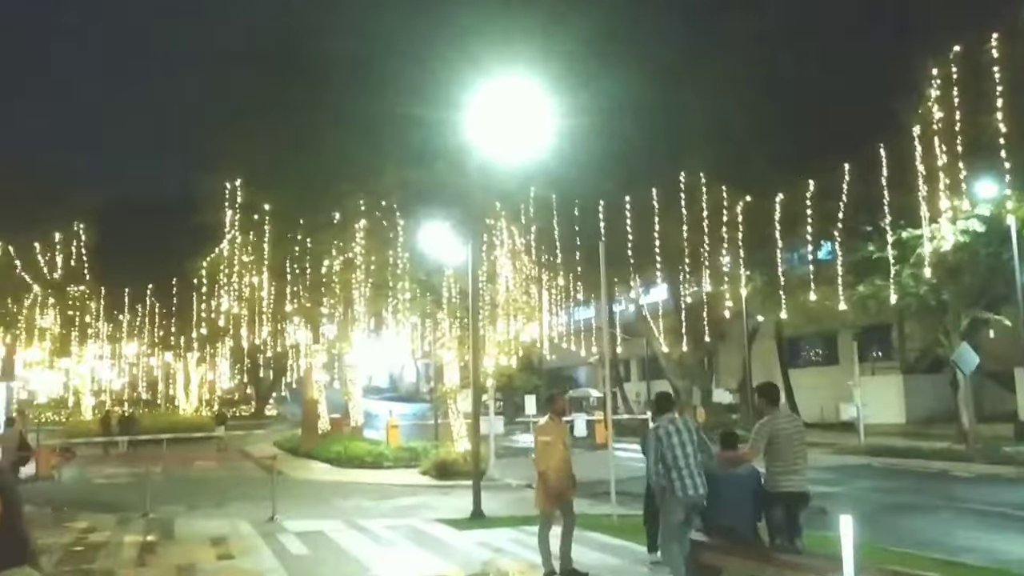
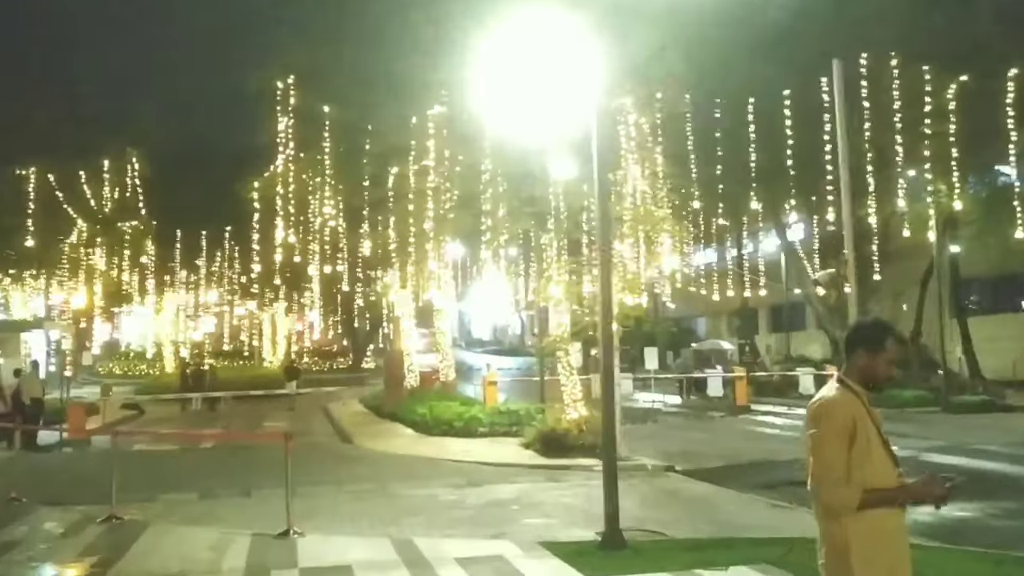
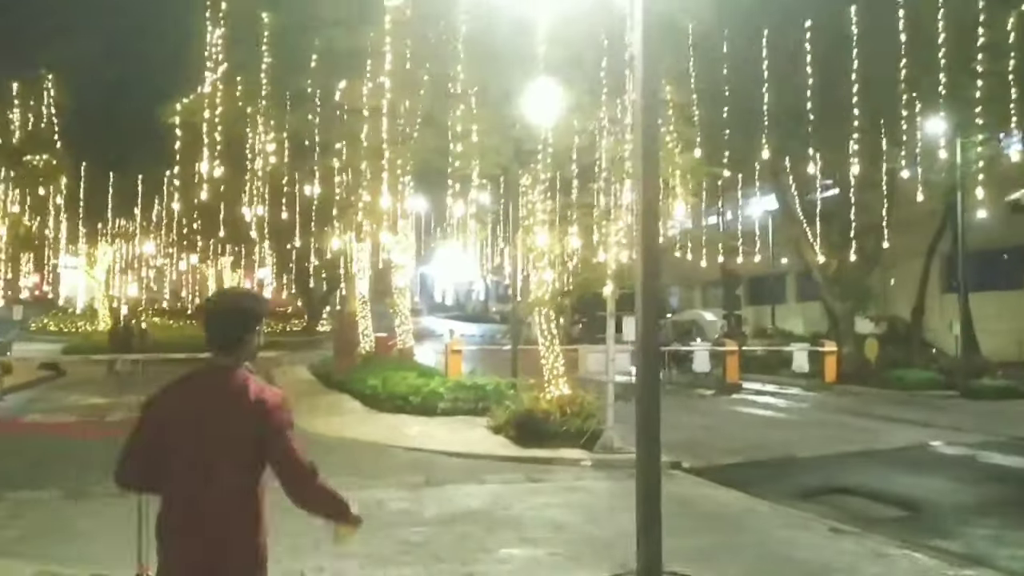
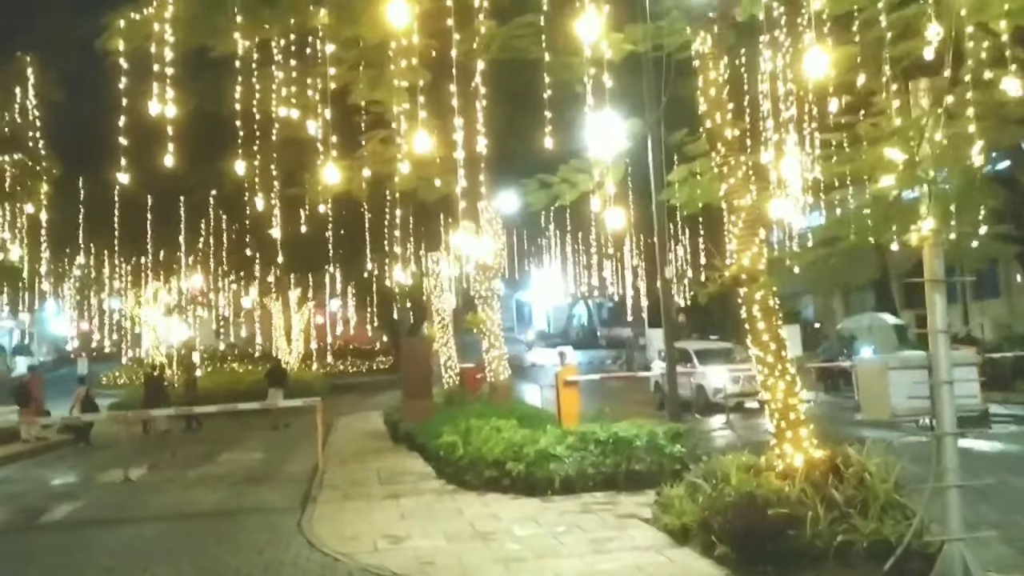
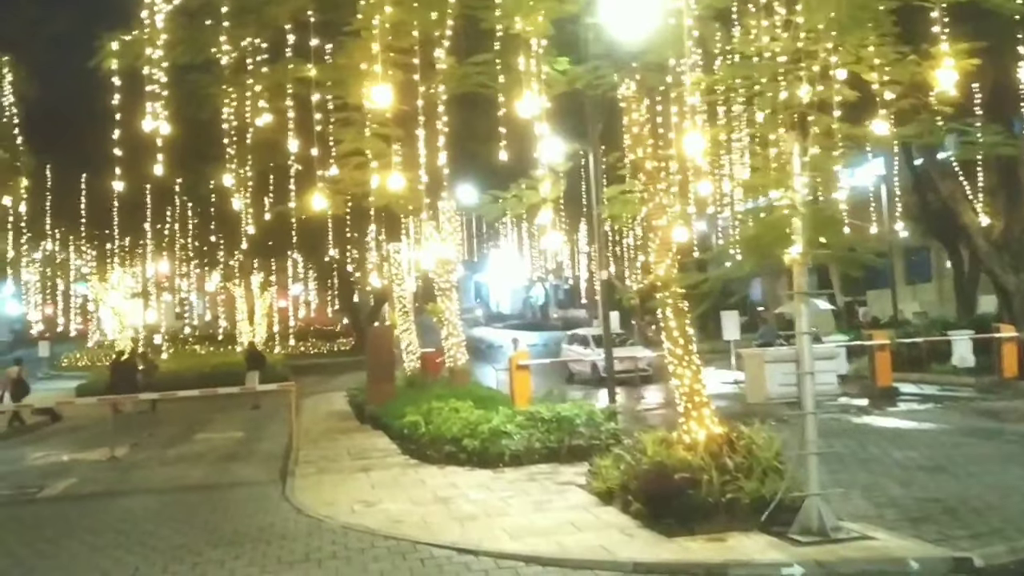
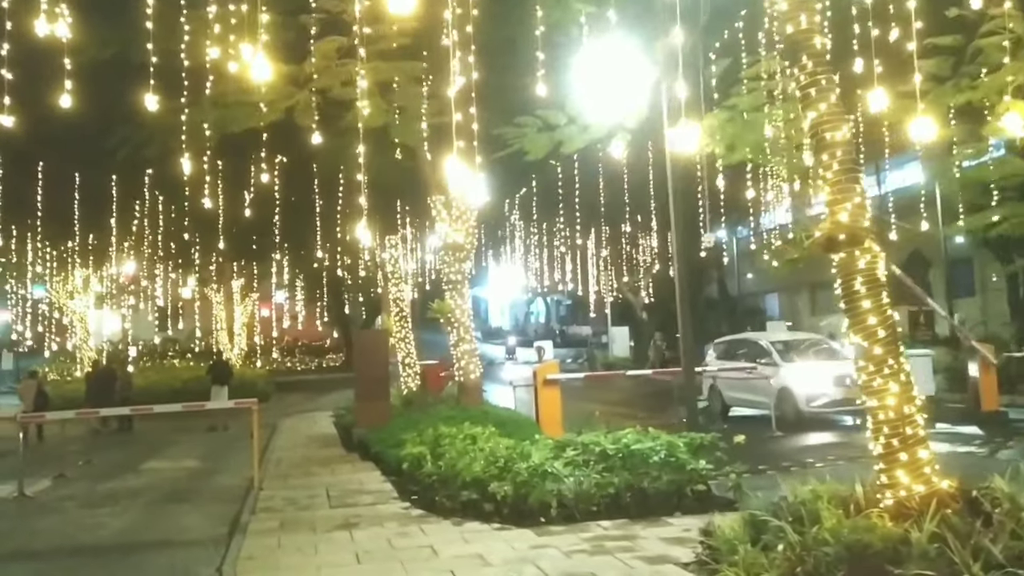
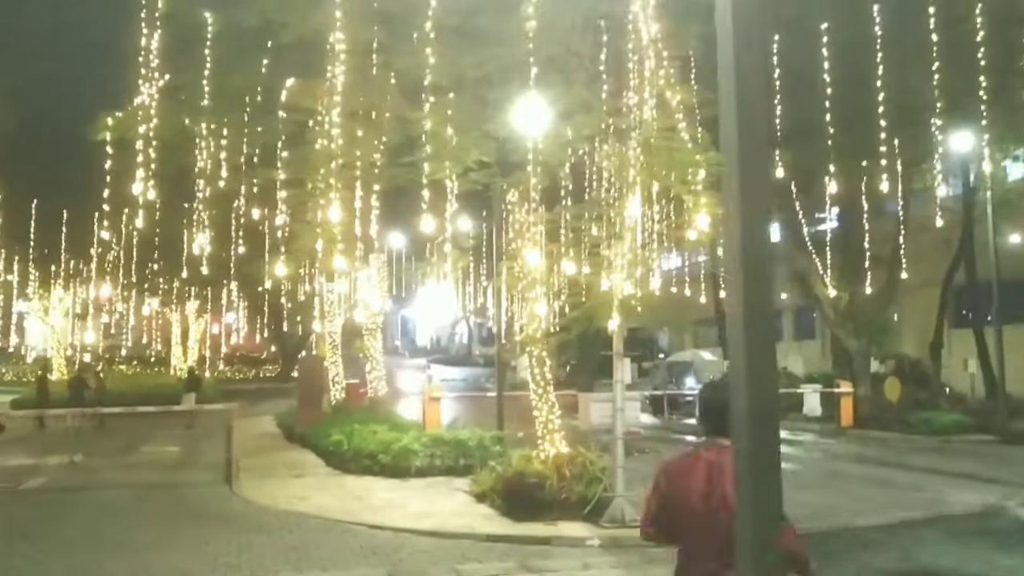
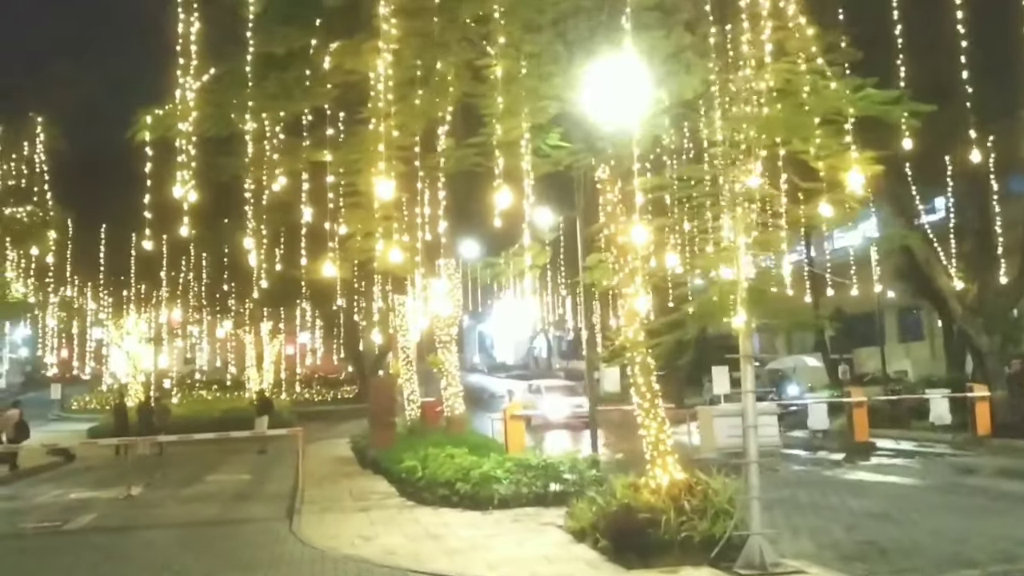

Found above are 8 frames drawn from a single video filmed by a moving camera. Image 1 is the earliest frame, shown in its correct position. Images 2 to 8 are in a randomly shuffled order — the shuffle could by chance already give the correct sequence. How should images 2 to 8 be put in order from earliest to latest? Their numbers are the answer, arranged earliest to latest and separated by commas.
2, 3, 7, 8, 5, 4, 6
